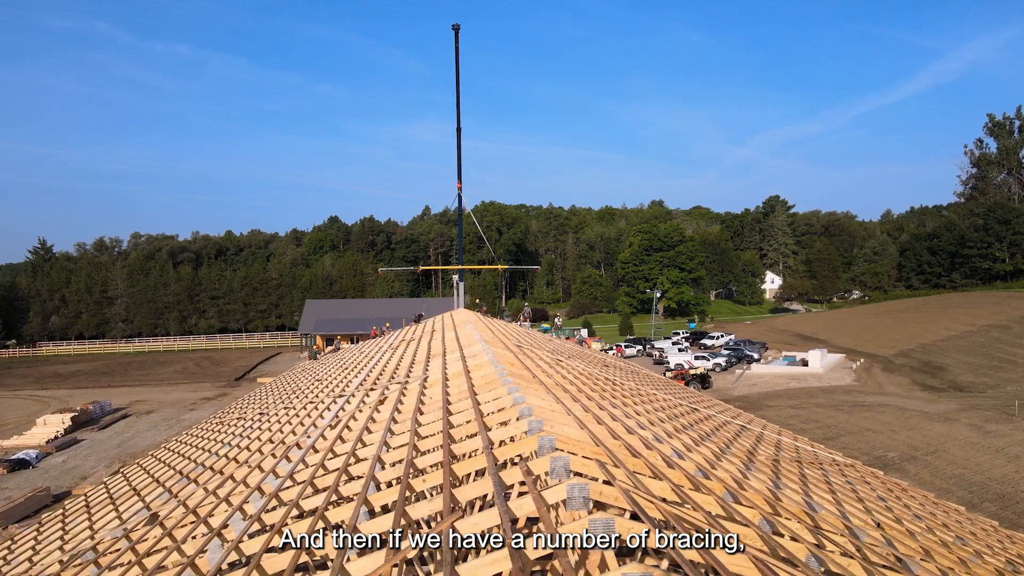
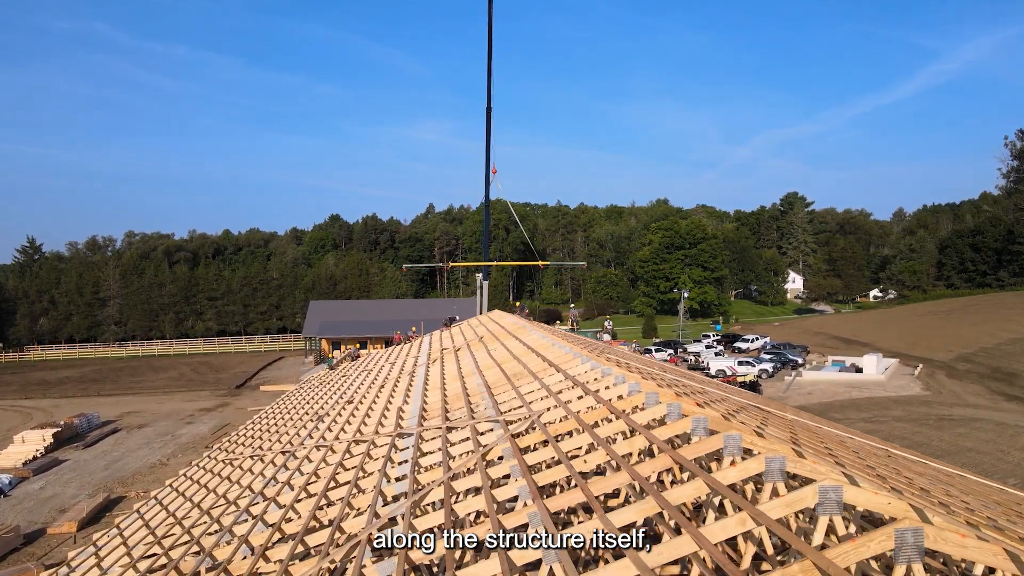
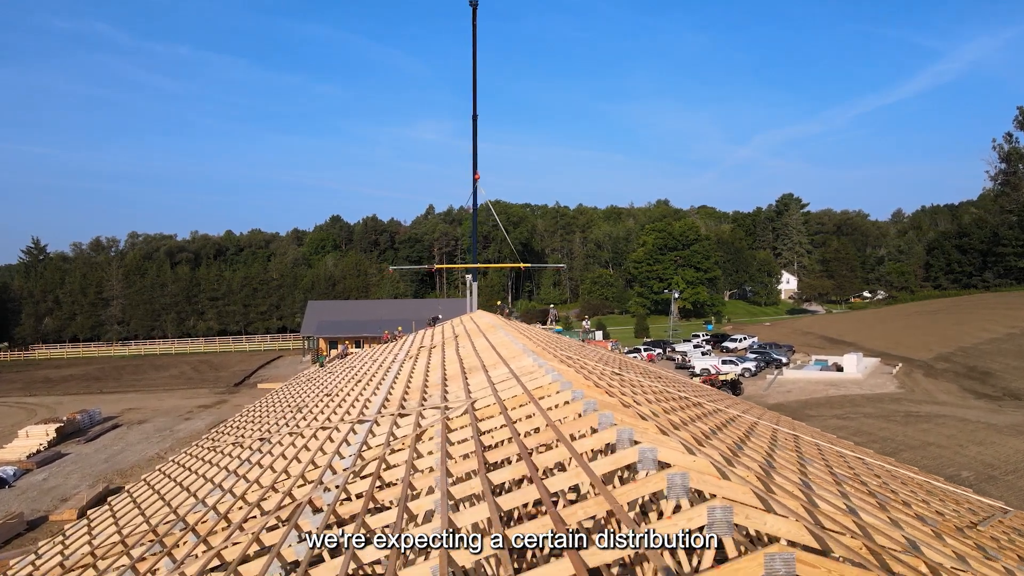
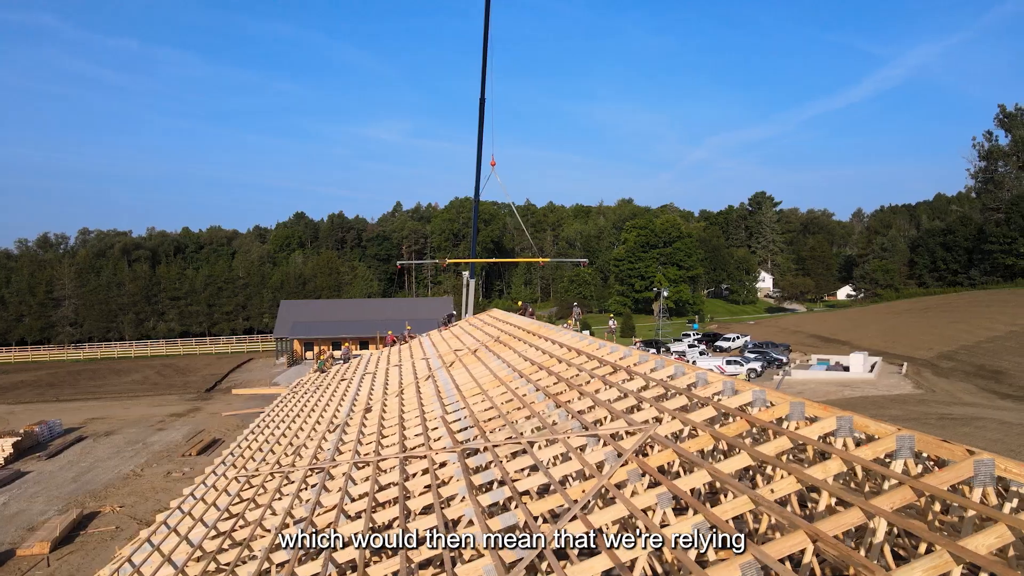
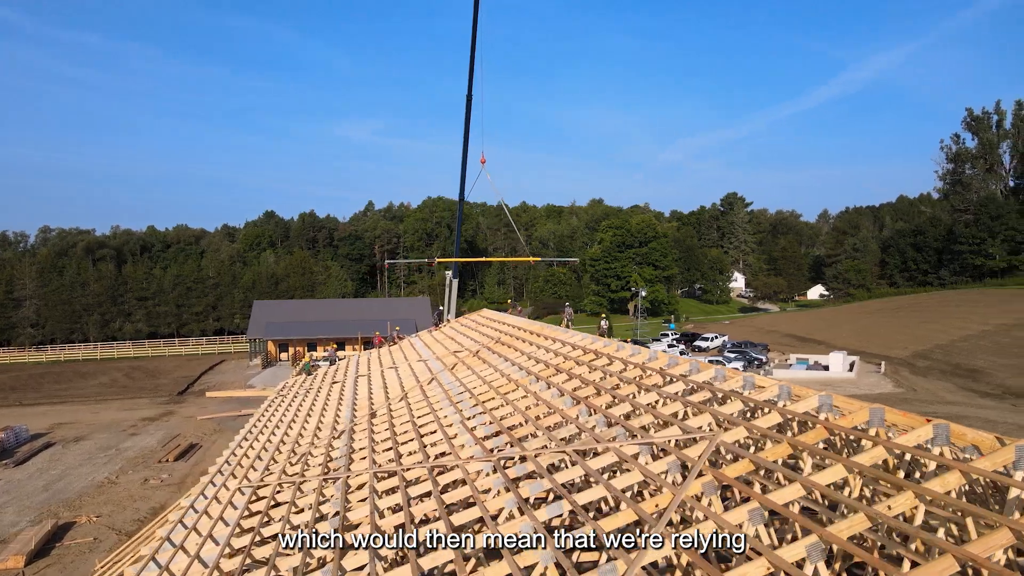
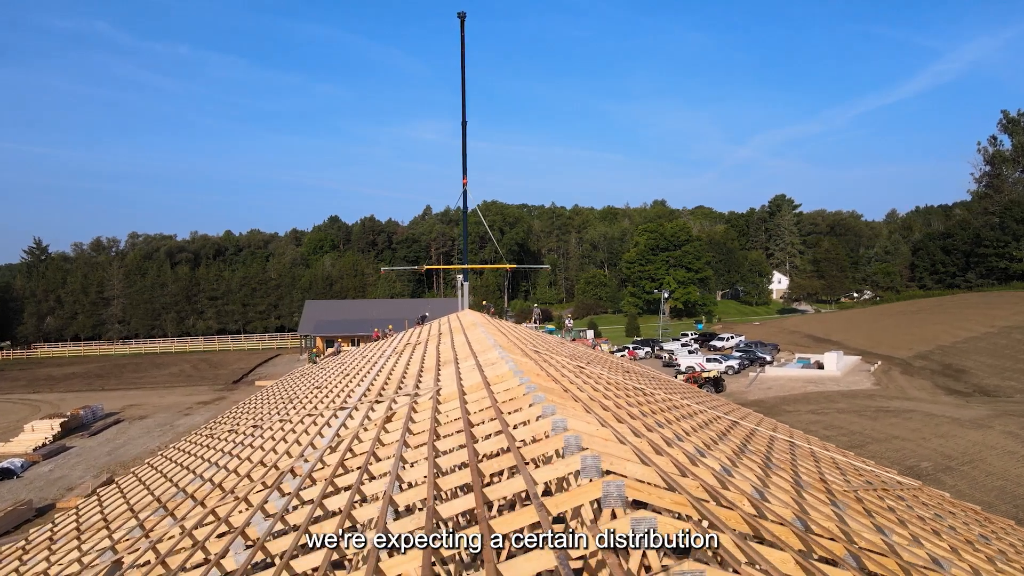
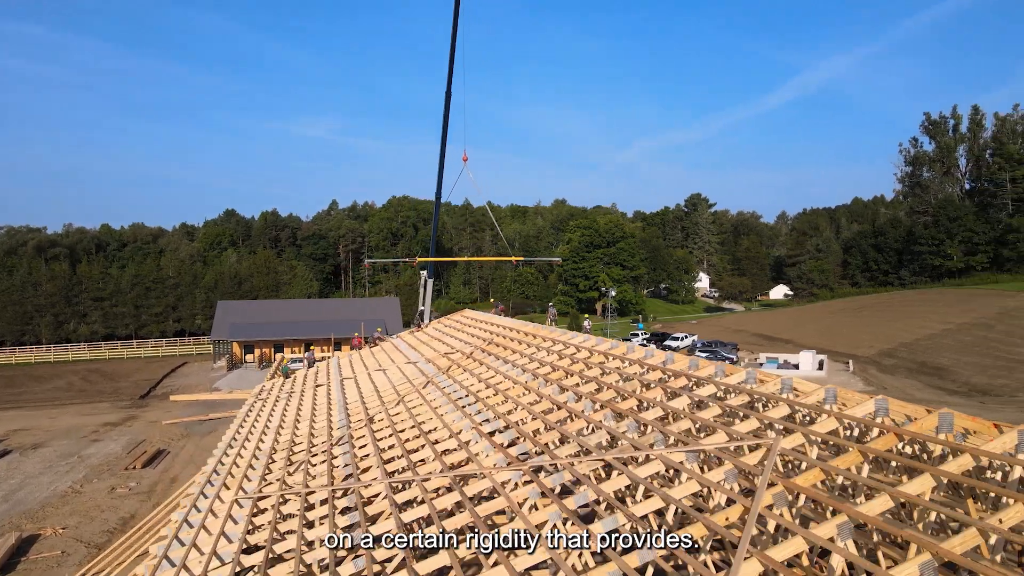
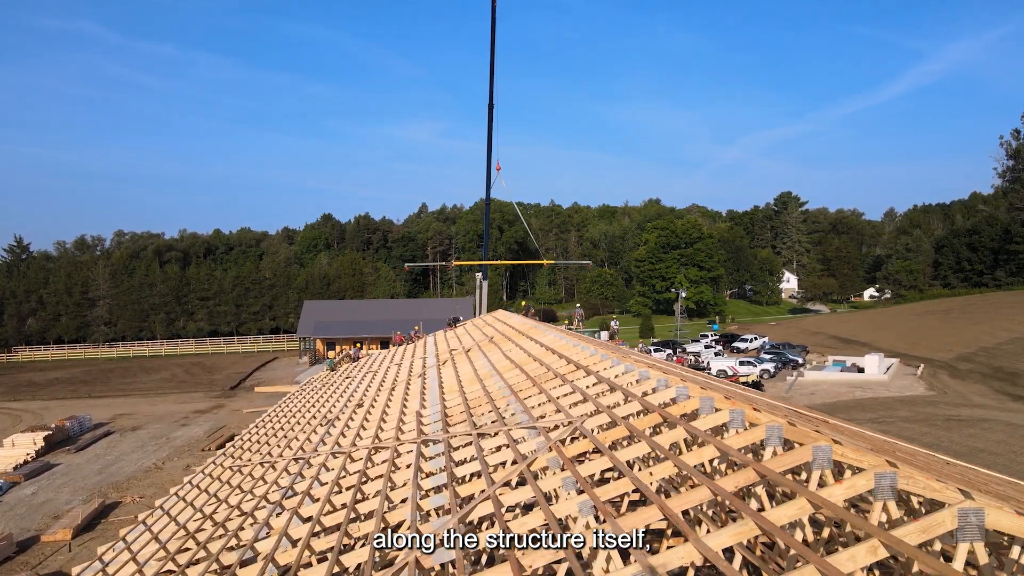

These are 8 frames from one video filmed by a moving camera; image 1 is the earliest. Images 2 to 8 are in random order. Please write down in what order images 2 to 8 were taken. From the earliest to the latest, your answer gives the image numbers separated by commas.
6, 3, 2, 8, 4, 5, 7
